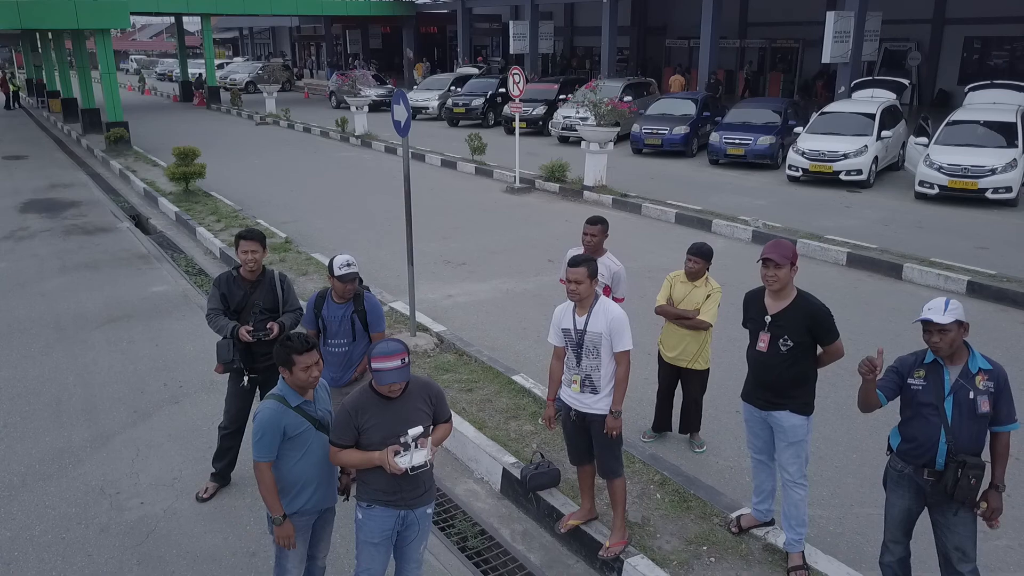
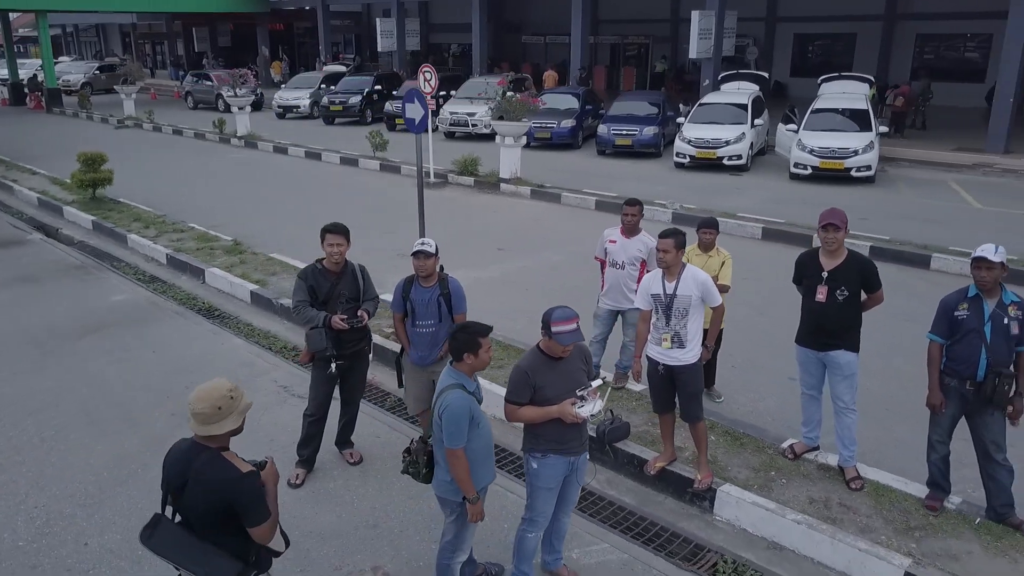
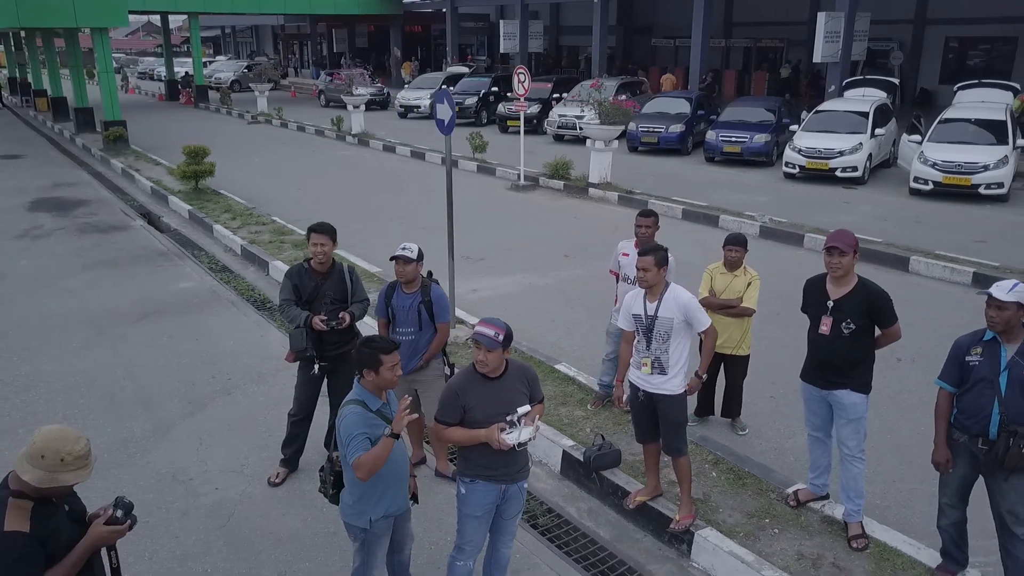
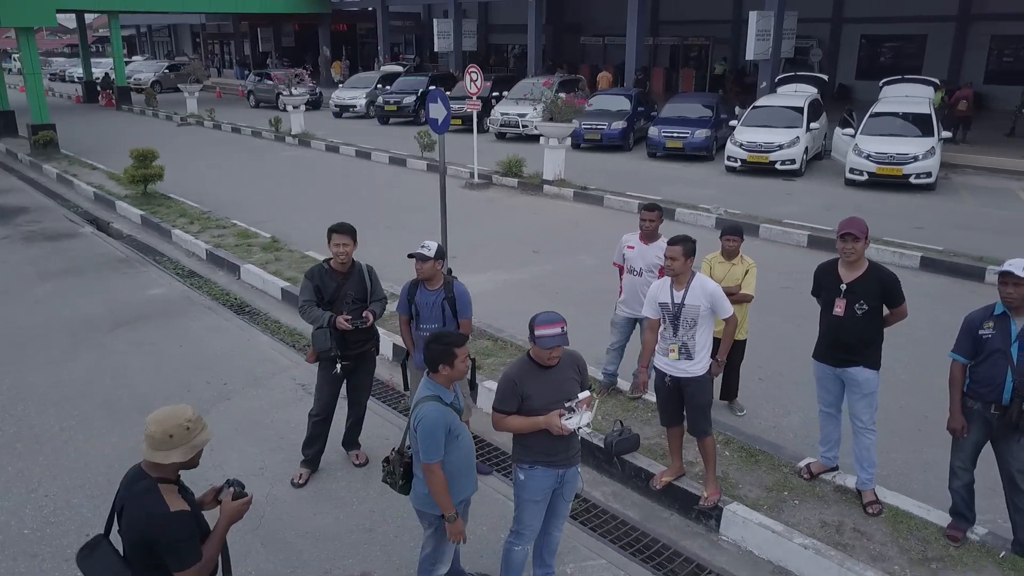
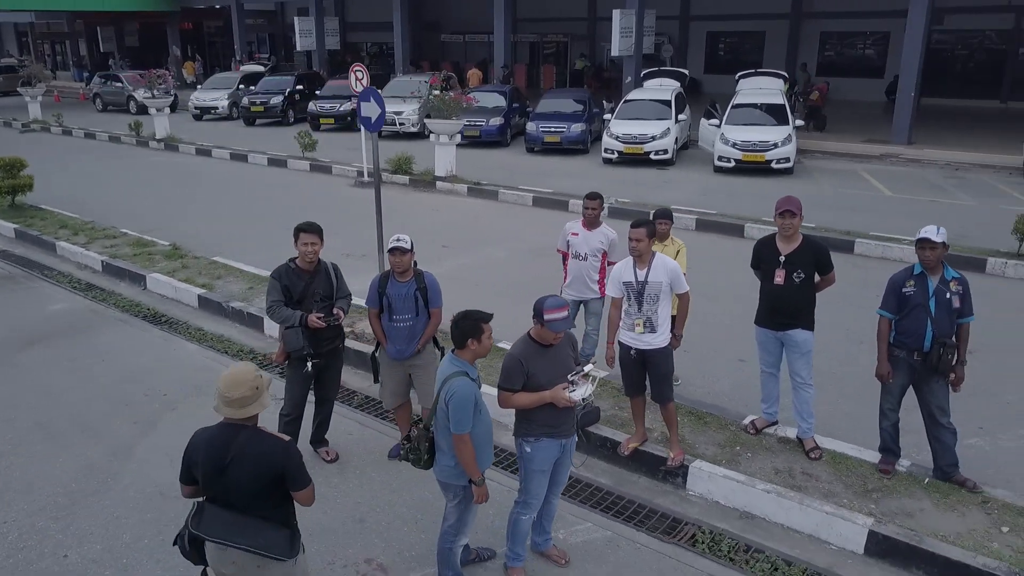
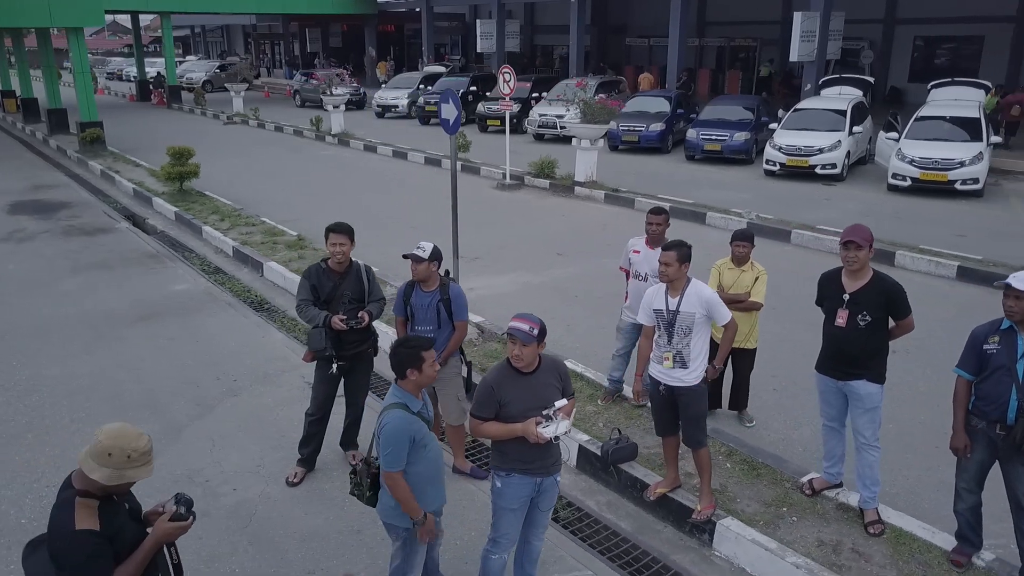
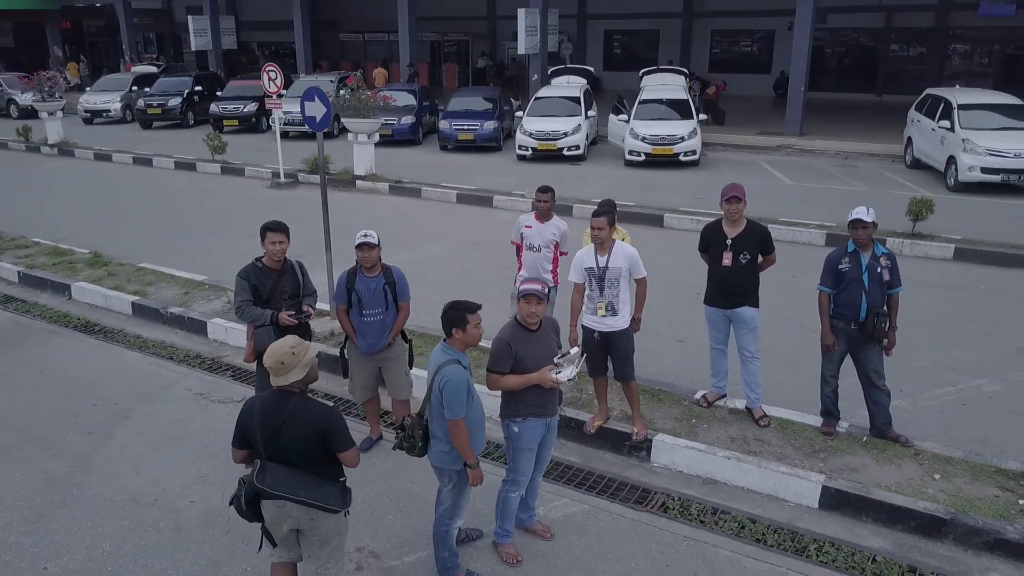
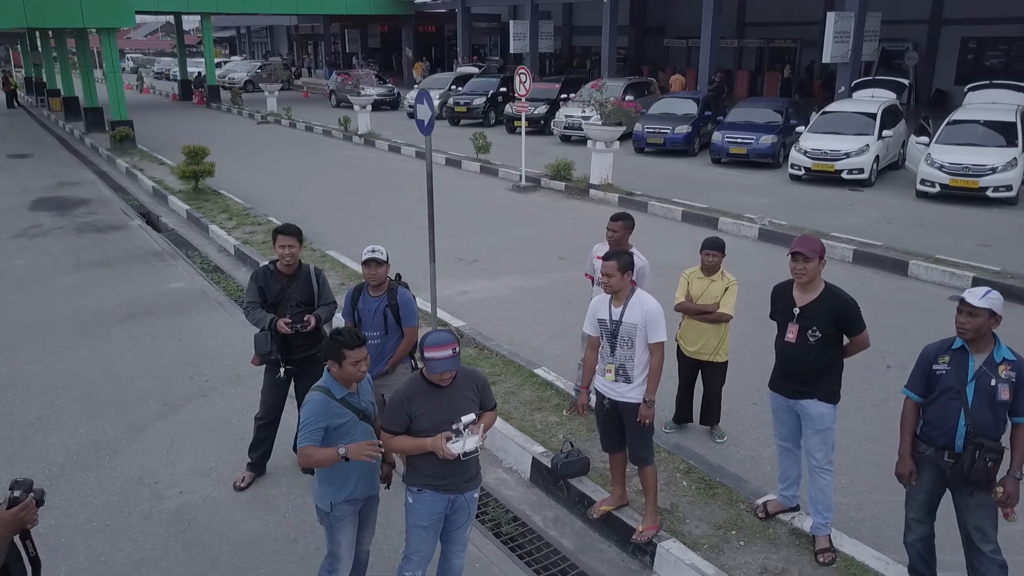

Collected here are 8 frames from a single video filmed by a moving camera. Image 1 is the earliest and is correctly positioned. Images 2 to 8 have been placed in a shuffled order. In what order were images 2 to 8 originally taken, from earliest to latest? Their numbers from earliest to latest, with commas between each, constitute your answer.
8, 3, 6, 4, 2, 5, 7
